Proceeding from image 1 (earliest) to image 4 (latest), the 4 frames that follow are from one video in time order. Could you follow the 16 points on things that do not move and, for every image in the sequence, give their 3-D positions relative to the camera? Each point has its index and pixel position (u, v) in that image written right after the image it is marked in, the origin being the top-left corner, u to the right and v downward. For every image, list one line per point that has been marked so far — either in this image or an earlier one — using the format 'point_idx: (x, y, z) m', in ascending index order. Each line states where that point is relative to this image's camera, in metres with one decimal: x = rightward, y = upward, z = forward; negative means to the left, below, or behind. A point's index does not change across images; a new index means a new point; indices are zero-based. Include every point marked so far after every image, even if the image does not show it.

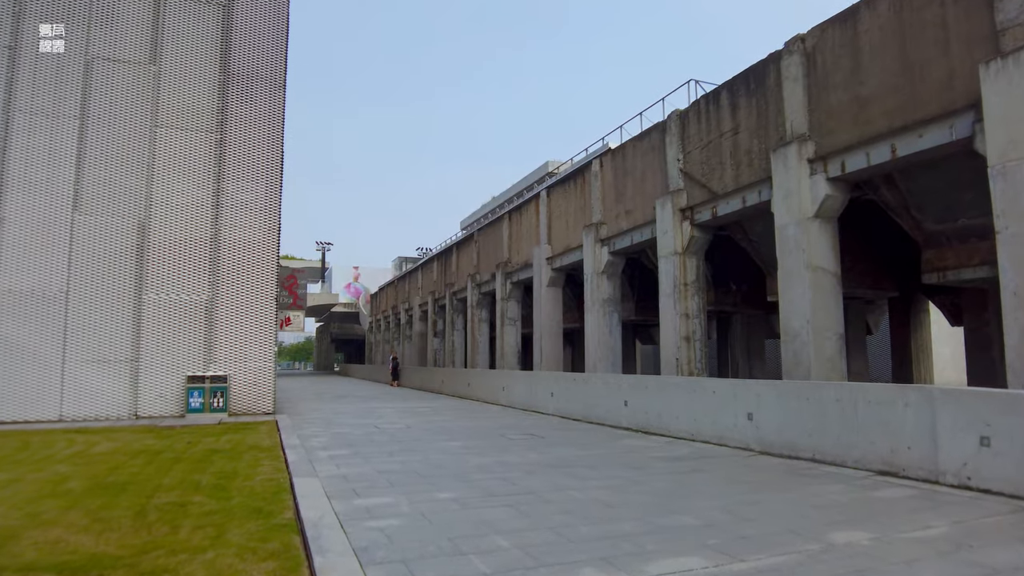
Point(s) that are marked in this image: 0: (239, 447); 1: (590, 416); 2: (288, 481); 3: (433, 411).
0: (-4.6, -2.7, +11.2) m
1: (+1.8, -3.0, +15.5) m
2: (-2.8, -2.4, +8.2) m
3: (-2.2, -3.3, +18.2) m
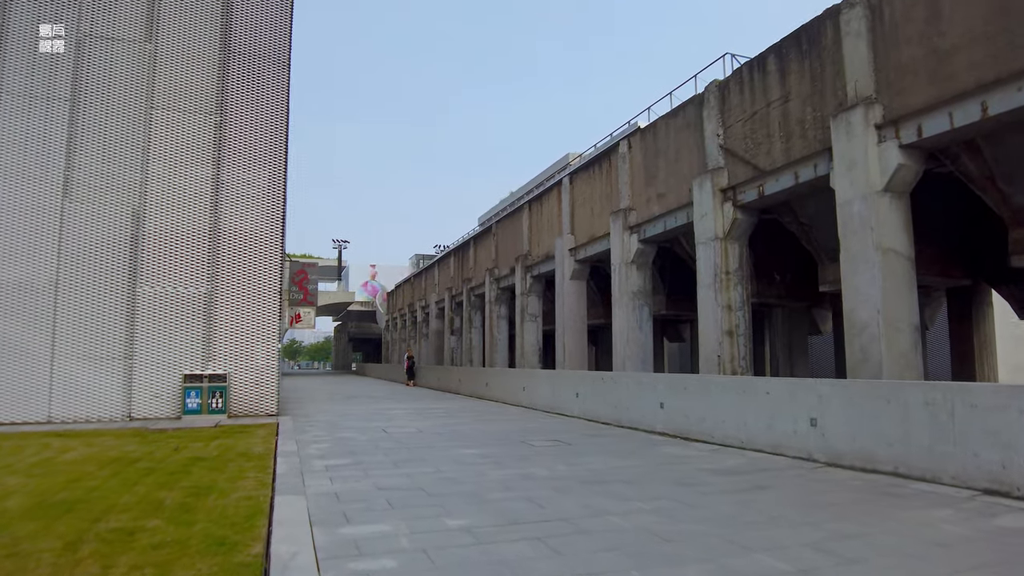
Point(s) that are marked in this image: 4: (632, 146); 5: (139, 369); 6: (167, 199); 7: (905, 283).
0: (-4.2, -2.5, +9.9) m
1: (+2.3, -2.8, +14.0) m
2: (-2.5, -2.2, +6.9) m
3: (-1.6, -3.1, +16.8) m
4: (+3.1, +3.7, +17.4) m
5: (-8.9, -2.0, +15.9) m
6: (-8.6, +2.2, +16.6) m
7: (+6.0, +0.1, +10.2) m
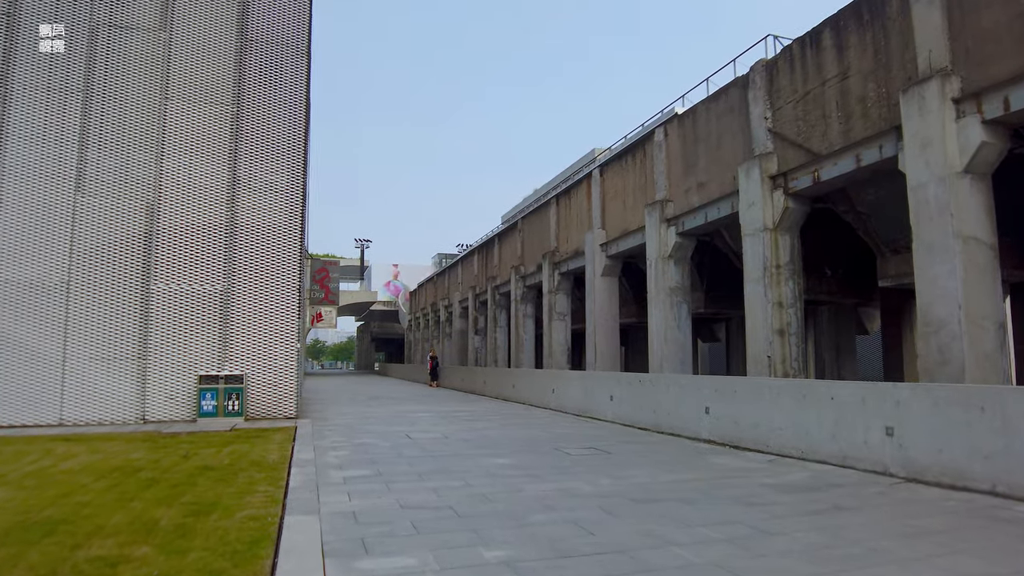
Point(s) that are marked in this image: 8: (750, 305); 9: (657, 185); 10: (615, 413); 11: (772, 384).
0: (-3.7, -2.4, +9.1) m
1: (+2.9, -2.7, +13.0) m
2: (-2.1, -2.1, +6.0) m
3: (-0.9, -3.0, +15.9) m
4: (+3.8, +3.8, +16.4) m
5: (-8.2, -1.9, +15.3) m
6: (-7.9, +2.2, +16.0) m
7: (+6.5, +0.2, +9.1) m
8: (+4.6, -0.3, +12.9) m
9: (+3.6, +2.5, +16.7) m
10: (+2.3, -2.8, +14.8) m
11: (+4.0, -1.5, +10.4) m
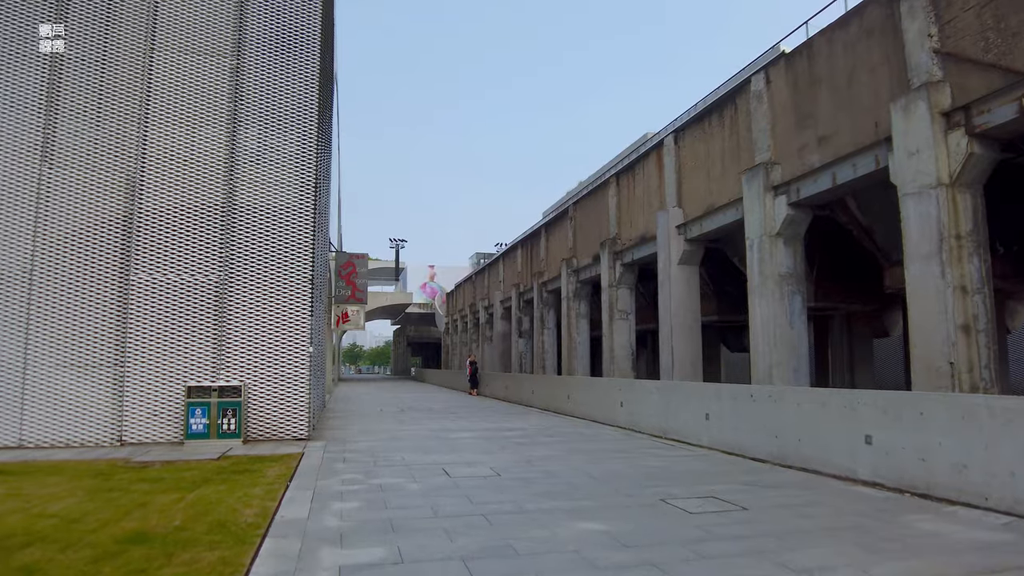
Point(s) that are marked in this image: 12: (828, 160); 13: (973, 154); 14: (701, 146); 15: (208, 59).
0: (-2.9, -2.2, +6.0) m
1: (+4.0, -2.4, +9.5) m
2: (-1.4, -1.8, +2.8) m
3: (+0.3, -2.8, +12.6) m
4: (+5.0, +4.0, +12.9) m
5: (-7.0, -1.7, +12.4) m
6: (-6.7, +2.4, +13.1) m
7: (+7.3, +0.5, +5.5) m
8: (+5.6, 0.0, +9.4) m
9: (+4.8, +2.8, +13.2) m
10: (+3.4, -2.5, +11.4) m
11: (+4.9, -1.2, +6.9) m
12: (+5.4, +2.2, +11.4) m
13: (+6.1, +1.8, +8.9) m
14: (+4.3, +3.3, +15.3) m
15: (-6.1, +4.6, +13.6) m
